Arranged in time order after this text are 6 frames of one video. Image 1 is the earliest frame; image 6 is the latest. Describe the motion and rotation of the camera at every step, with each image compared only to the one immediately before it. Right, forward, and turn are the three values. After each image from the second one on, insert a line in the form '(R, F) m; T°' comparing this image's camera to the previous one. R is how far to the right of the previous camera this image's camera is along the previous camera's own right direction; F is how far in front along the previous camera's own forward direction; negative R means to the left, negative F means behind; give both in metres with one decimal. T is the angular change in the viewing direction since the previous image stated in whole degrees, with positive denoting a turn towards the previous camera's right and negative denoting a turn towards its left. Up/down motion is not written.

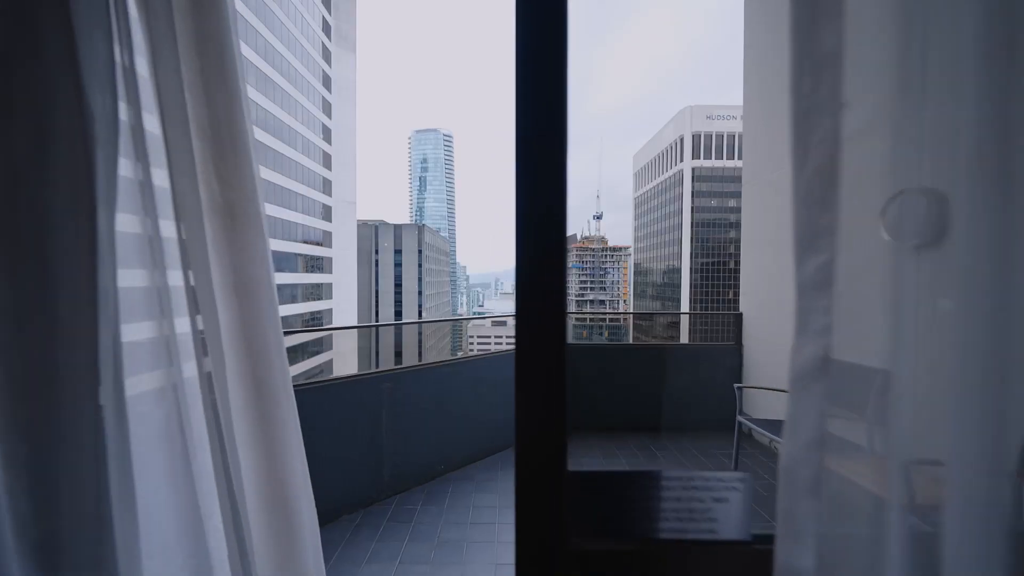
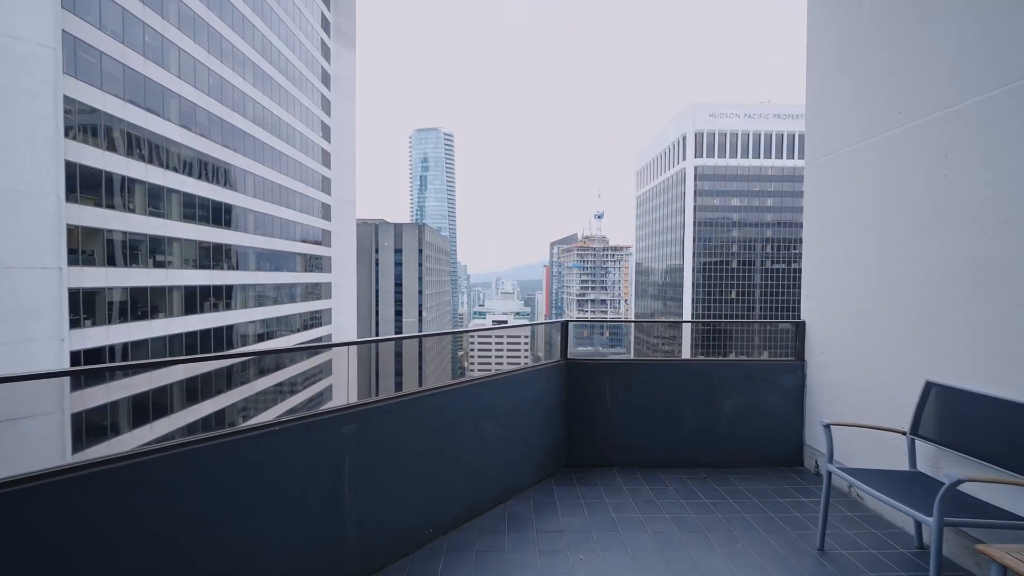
(-0.1, +0.7) m; 0°
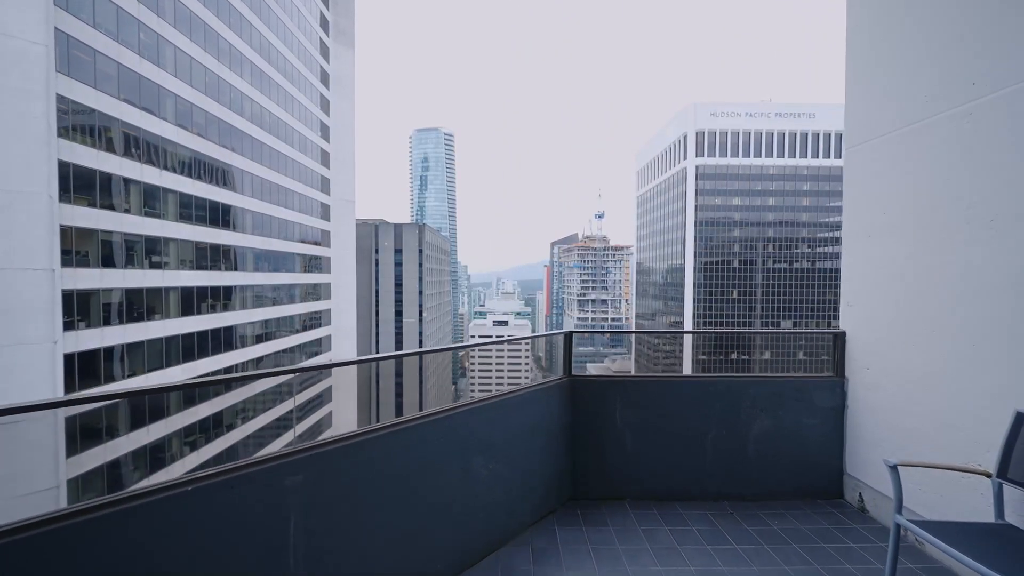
(0.0, +0.4) m; 0°
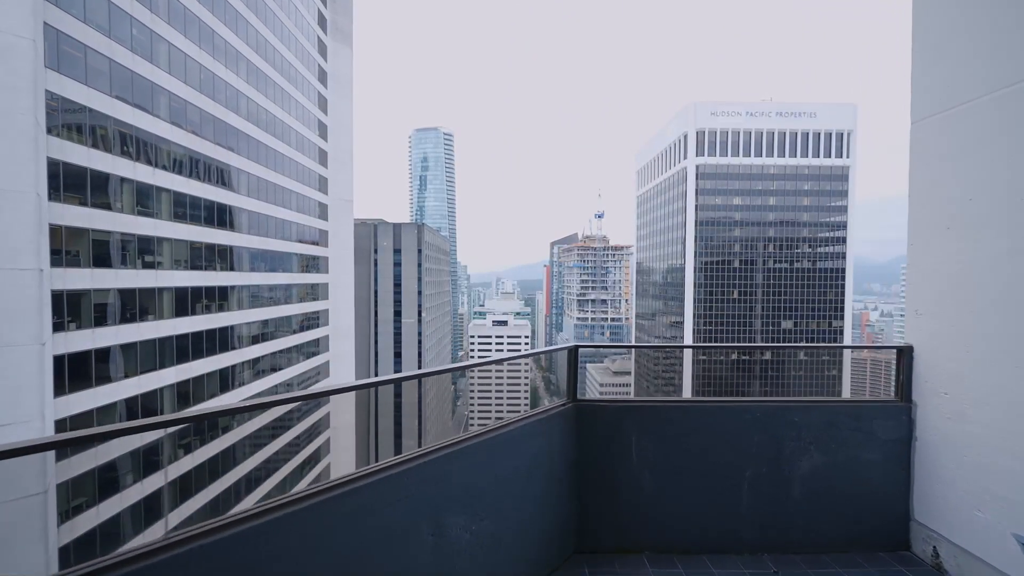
(0.0, +0.5) m; 0°
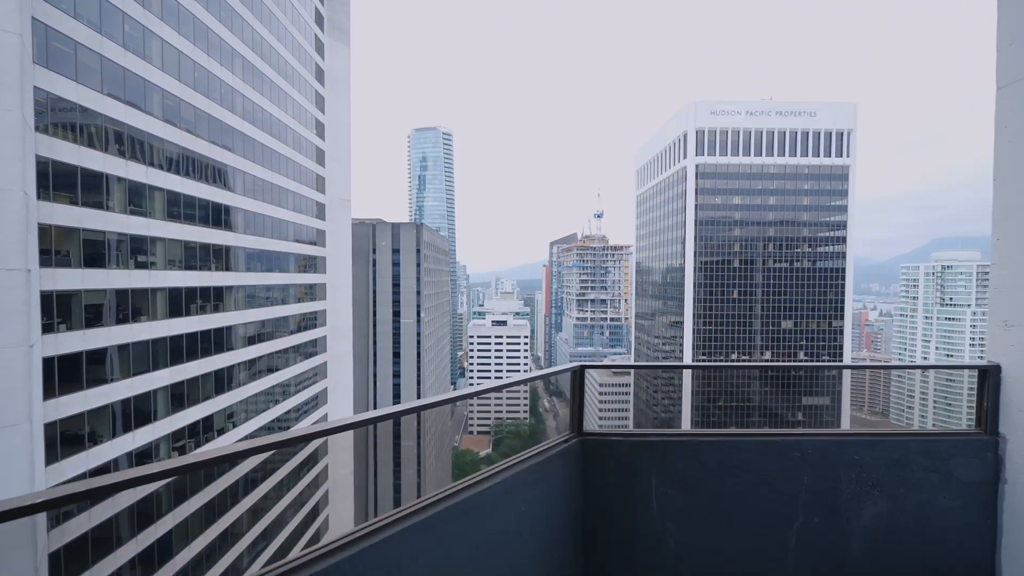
(0.0, +0.4) m; 0°
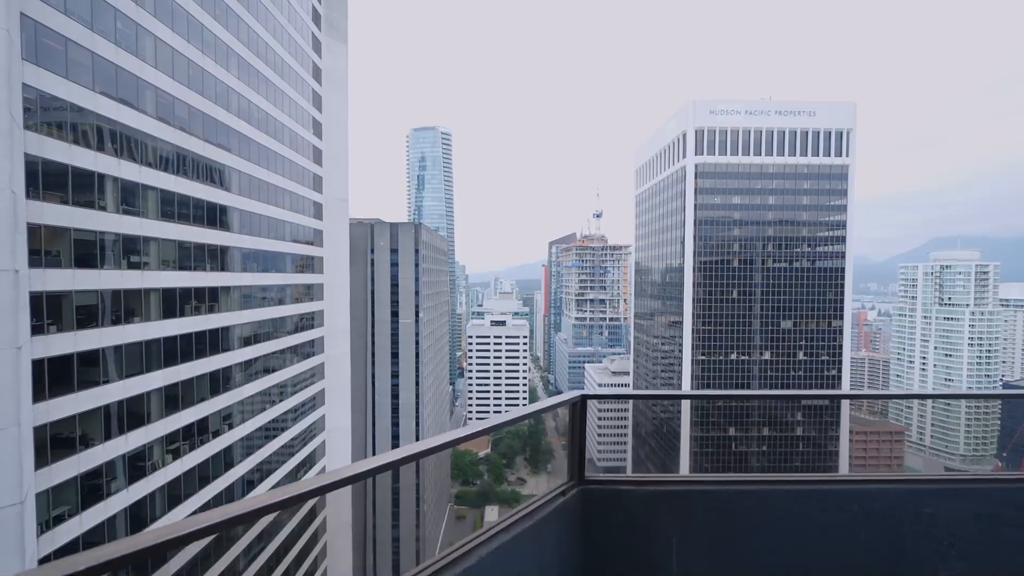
(+0.1, +0.4) m; 0°
